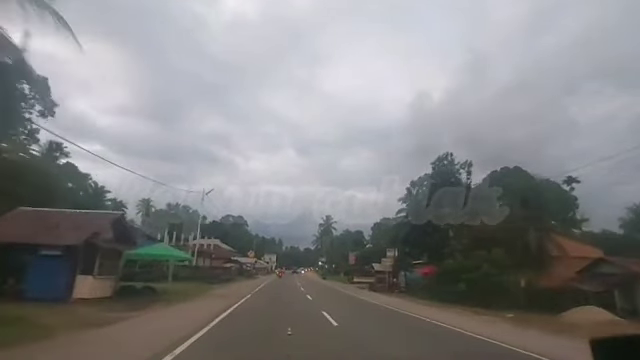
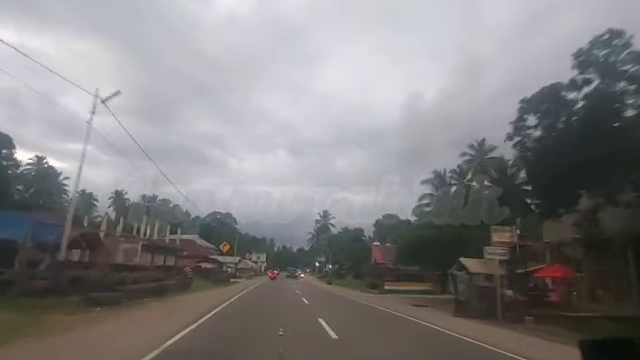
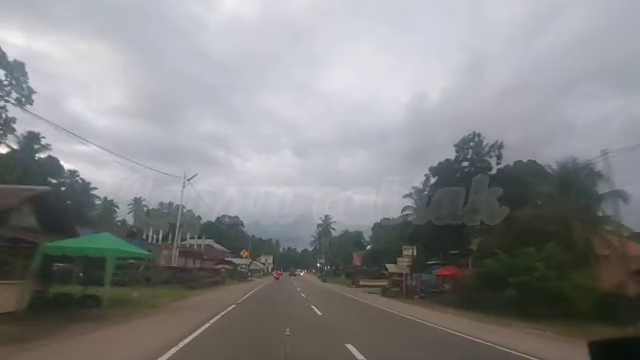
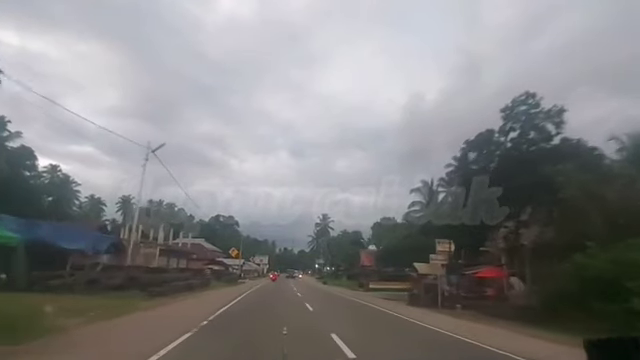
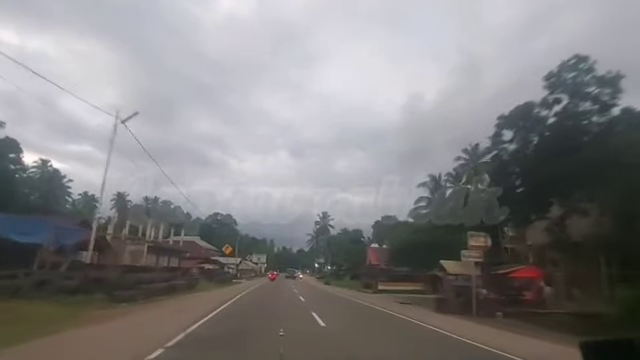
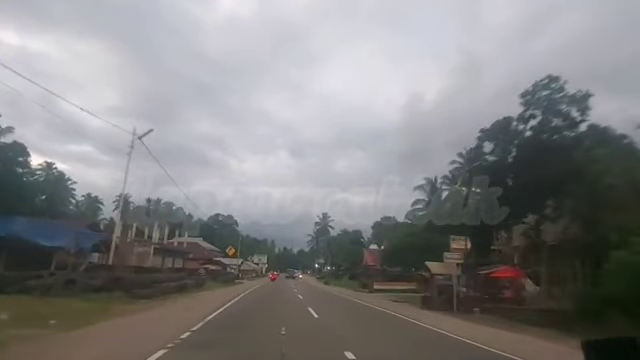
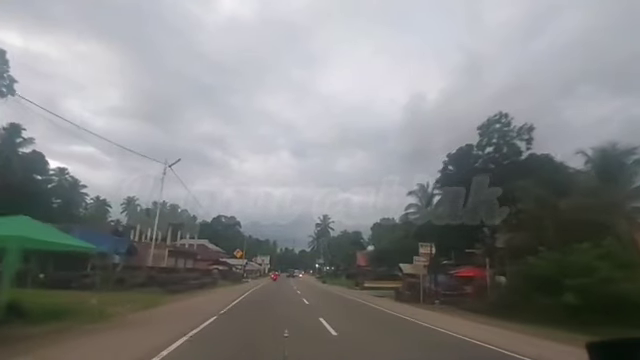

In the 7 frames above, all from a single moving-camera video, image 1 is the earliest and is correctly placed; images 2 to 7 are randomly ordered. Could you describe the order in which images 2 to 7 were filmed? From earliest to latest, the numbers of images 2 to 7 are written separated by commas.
3, 7, 4, 6, 5, 2
